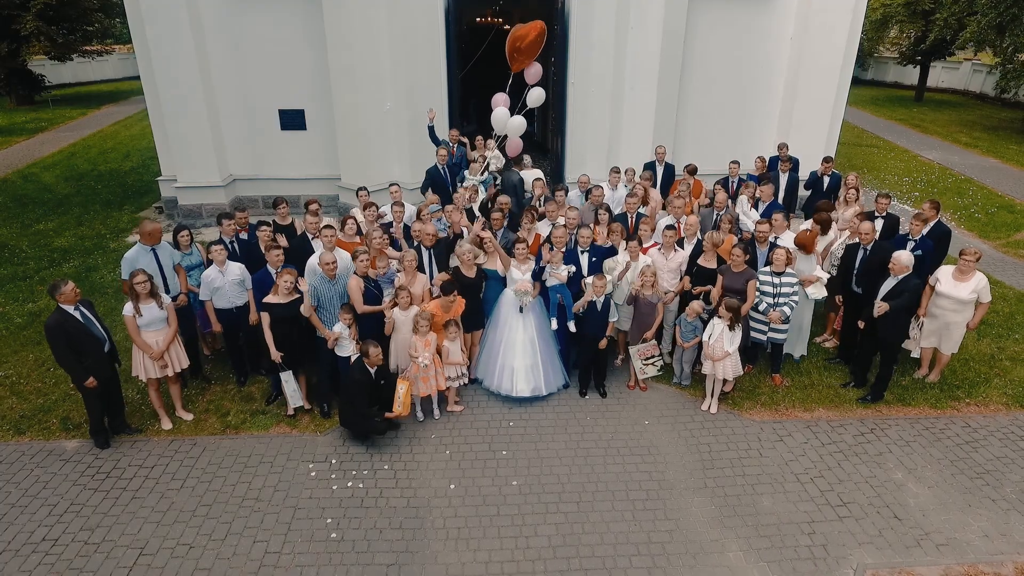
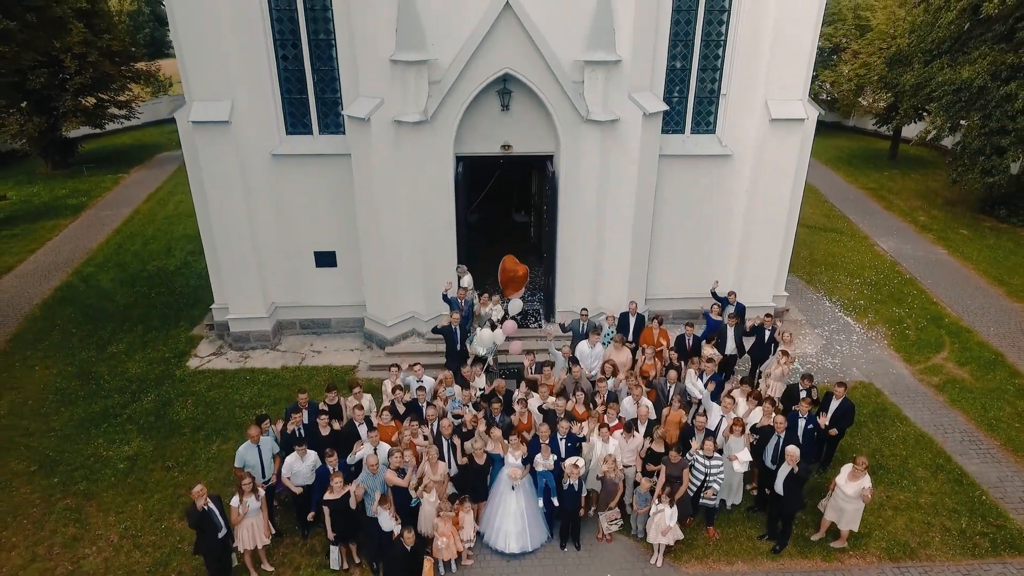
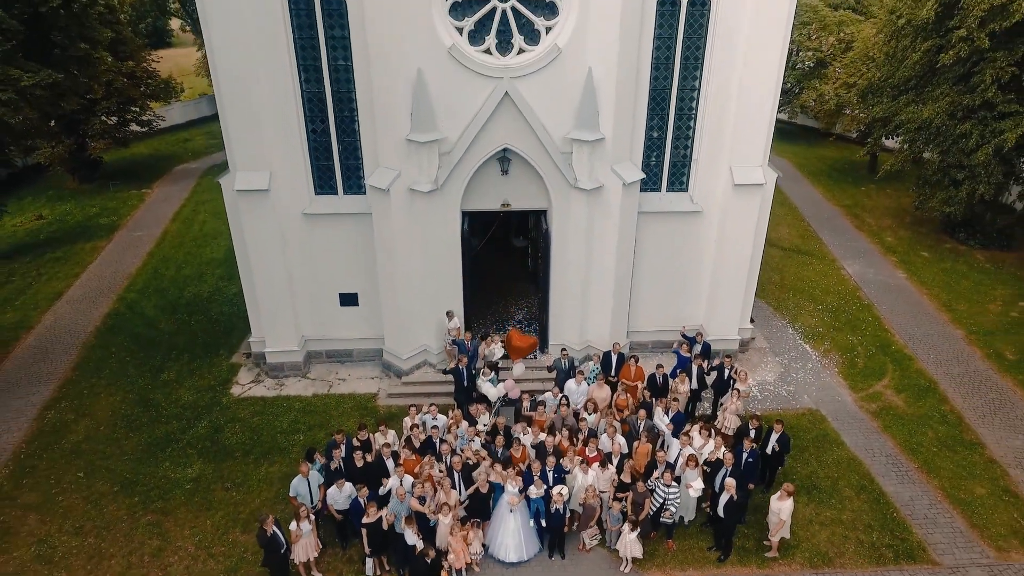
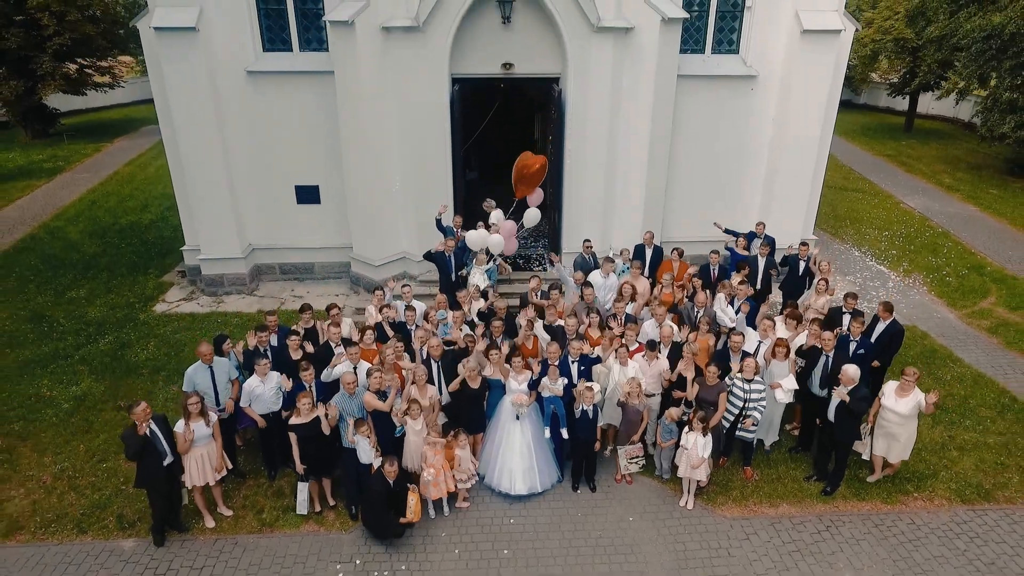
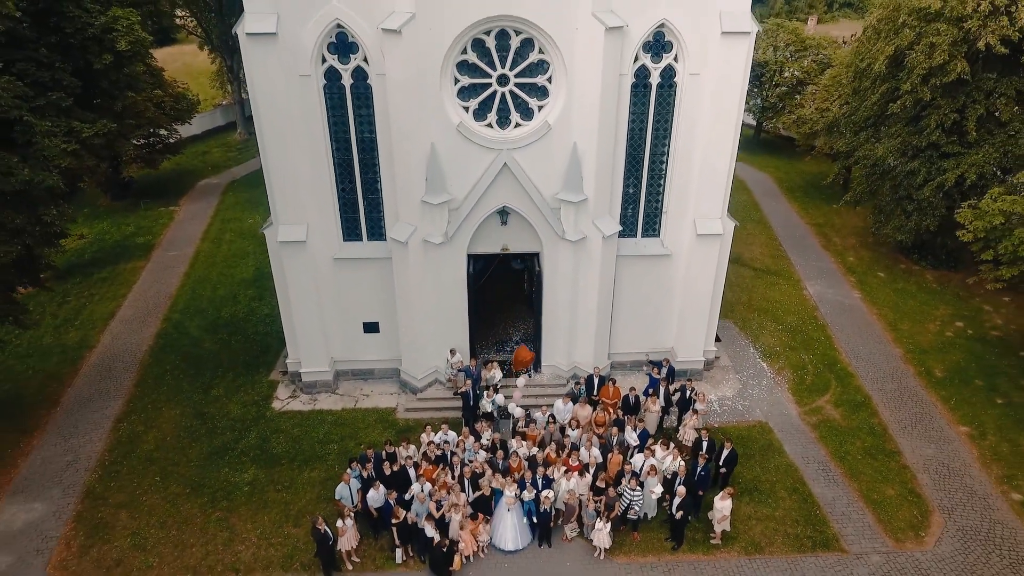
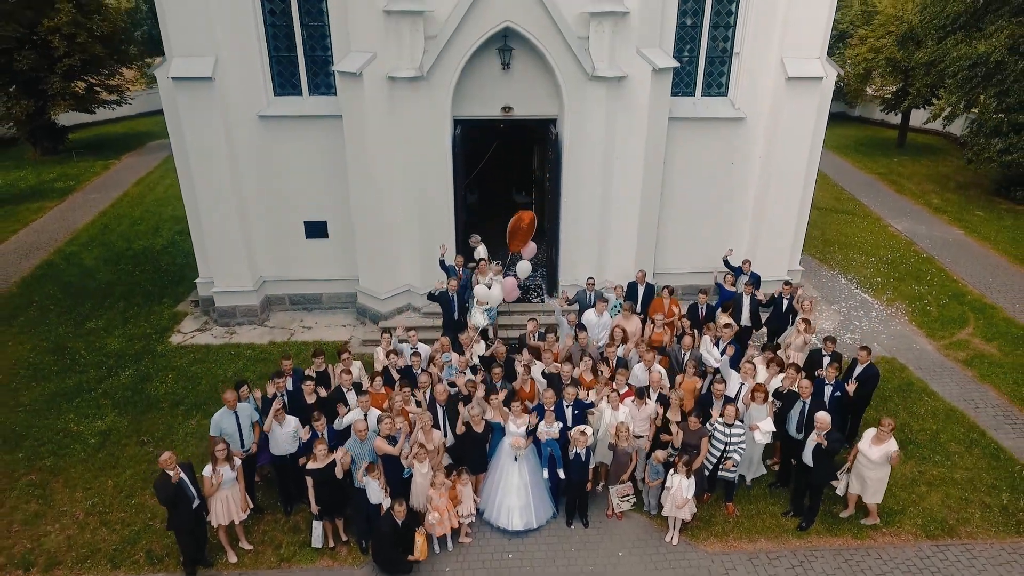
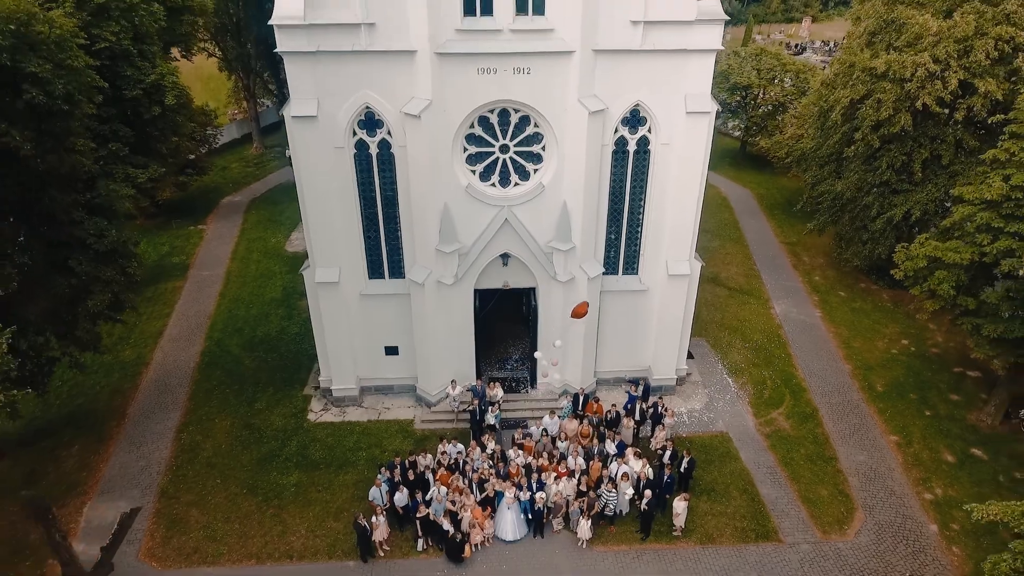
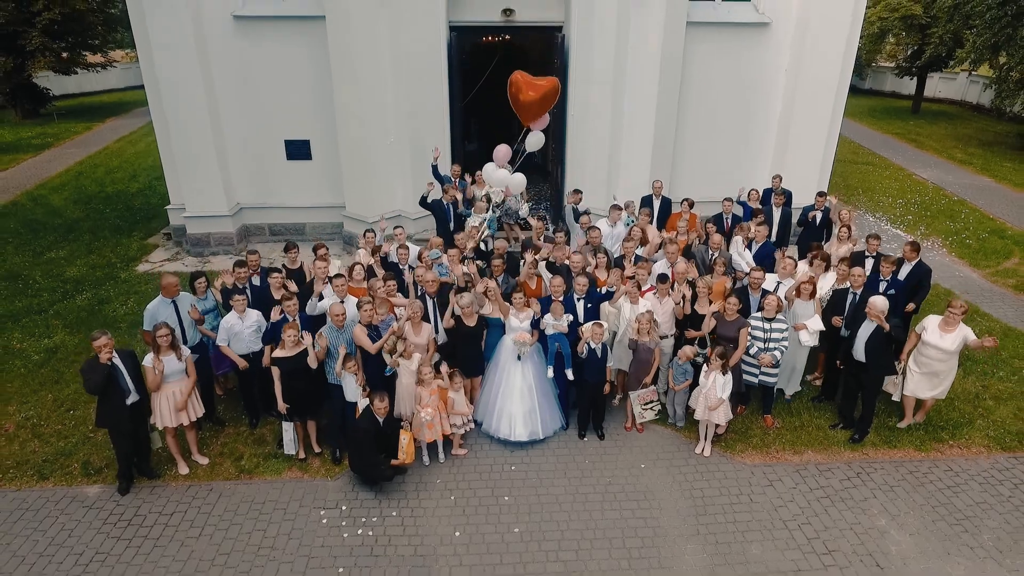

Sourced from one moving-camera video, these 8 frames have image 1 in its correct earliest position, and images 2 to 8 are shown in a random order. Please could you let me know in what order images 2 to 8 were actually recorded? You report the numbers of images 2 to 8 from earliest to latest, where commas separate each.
8, 4, 6, 2, 3, 5, 7
